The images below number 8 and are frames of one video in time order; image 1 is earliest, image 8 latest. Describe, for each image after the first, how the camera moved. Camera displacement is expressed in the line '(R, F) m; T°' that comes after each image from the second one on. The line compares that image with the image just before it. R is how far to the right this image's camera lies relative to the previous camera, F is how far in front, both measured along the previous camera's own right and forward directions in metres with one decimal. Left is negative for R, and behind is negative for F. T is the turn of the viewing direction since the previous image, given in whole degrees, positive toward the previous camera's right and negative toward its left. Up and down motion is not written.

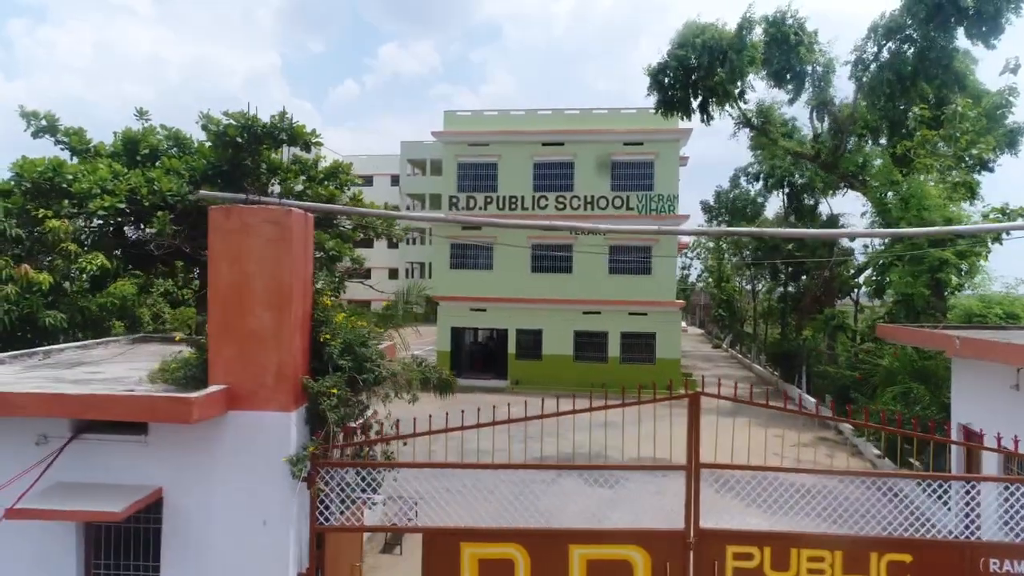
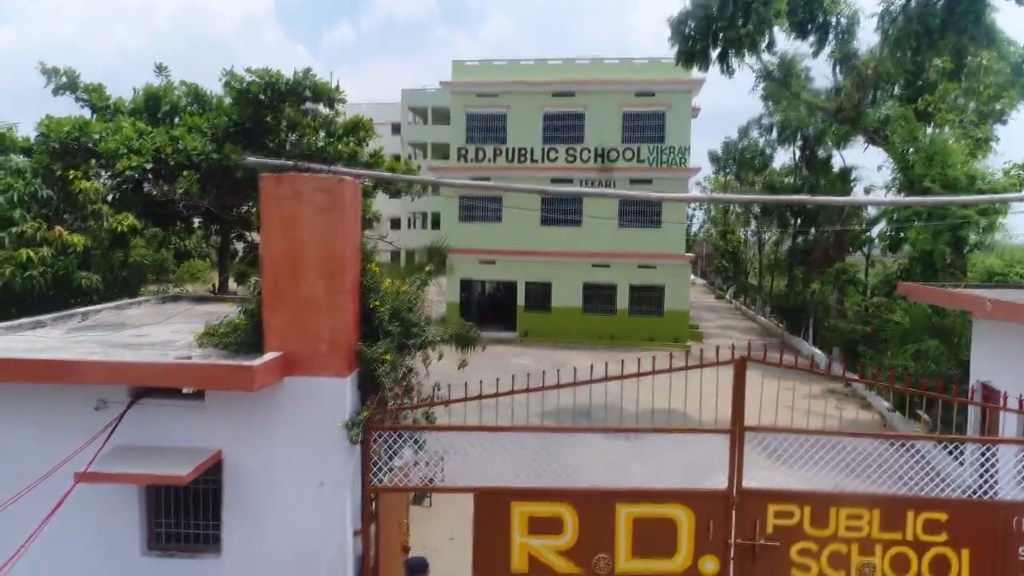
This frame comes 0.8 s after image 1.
(-0.4, 0.0) m; 0°
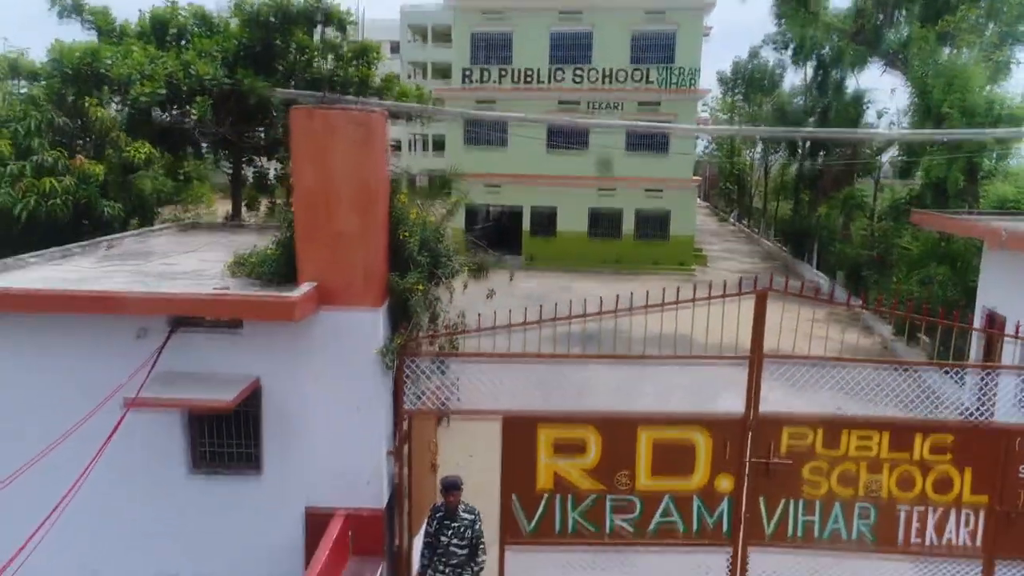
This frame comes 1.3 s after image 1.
(-0.2, -0.1) m; 0°
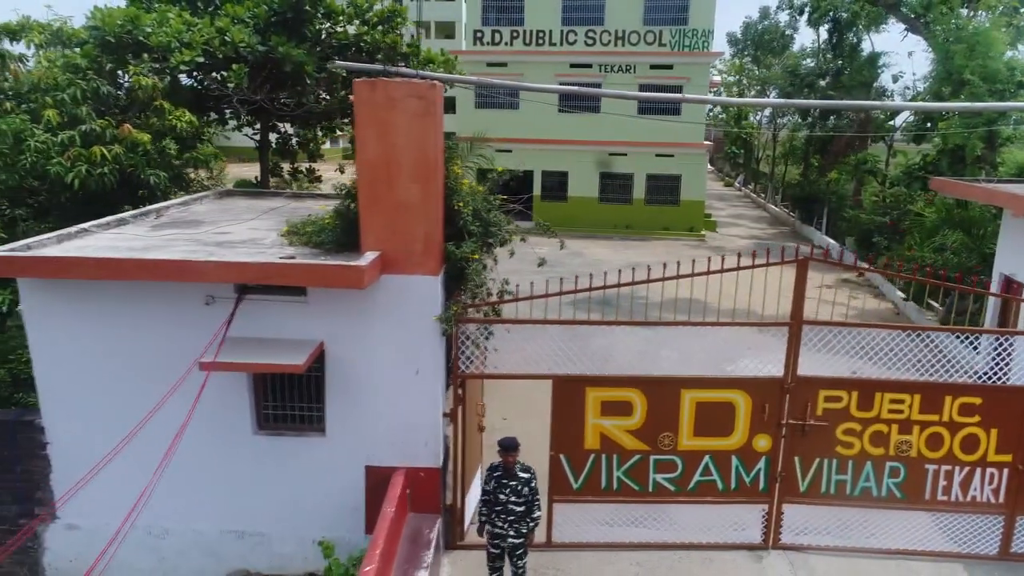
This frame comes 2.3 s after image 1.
(-0.4, -0.2) m; 0°
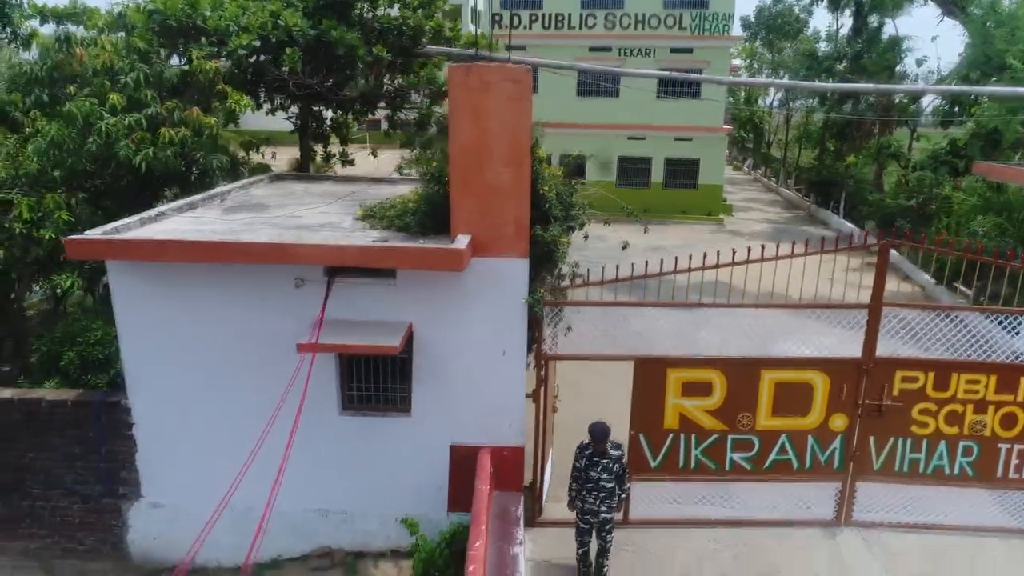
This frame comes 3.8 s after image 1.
(-0.7, -0.1) m; 0°
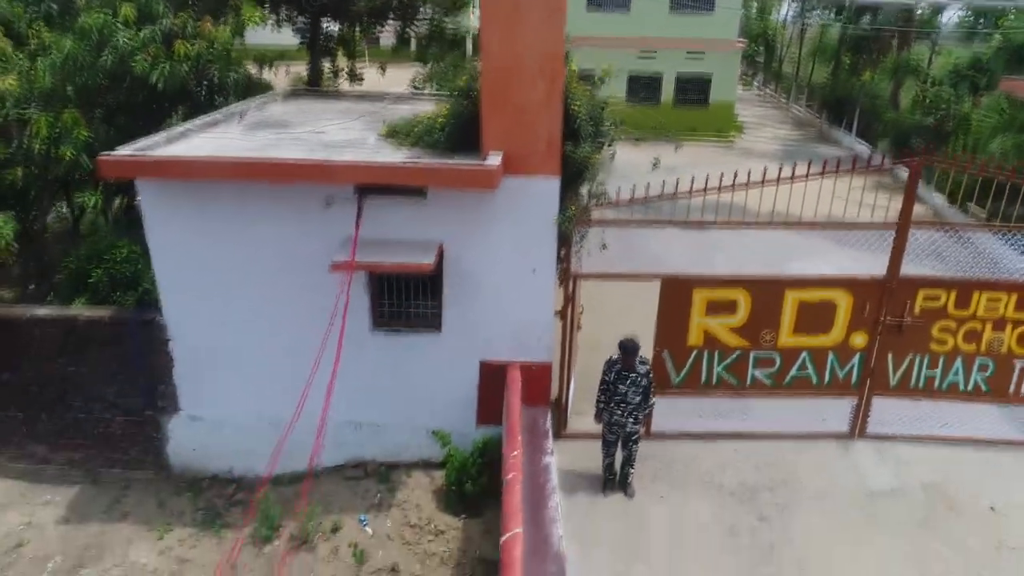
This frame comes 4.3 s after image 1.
(-0.2, 0.0) m; 0°
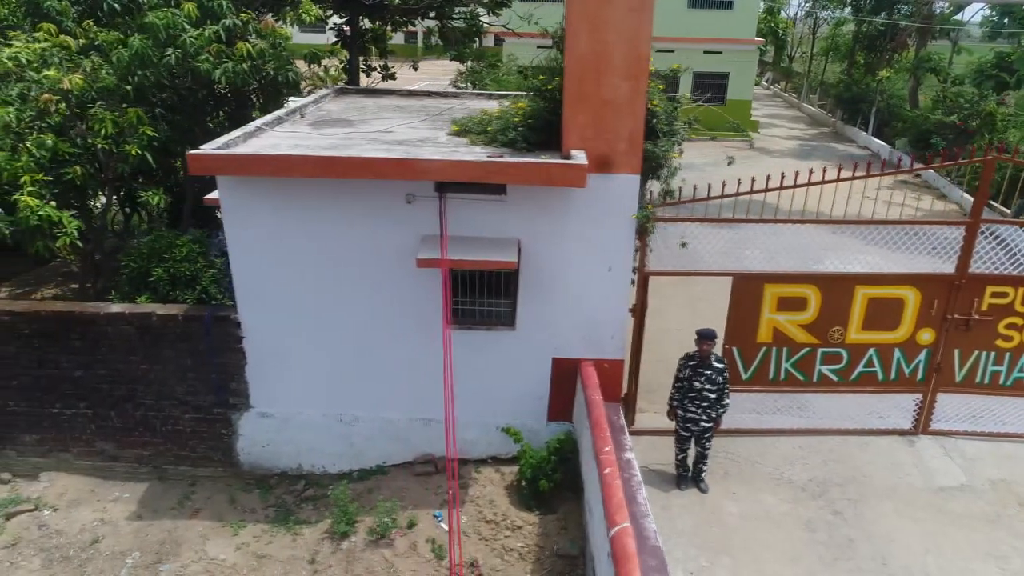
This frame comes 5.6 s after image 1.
(-0.6, 0.0) m; 0°
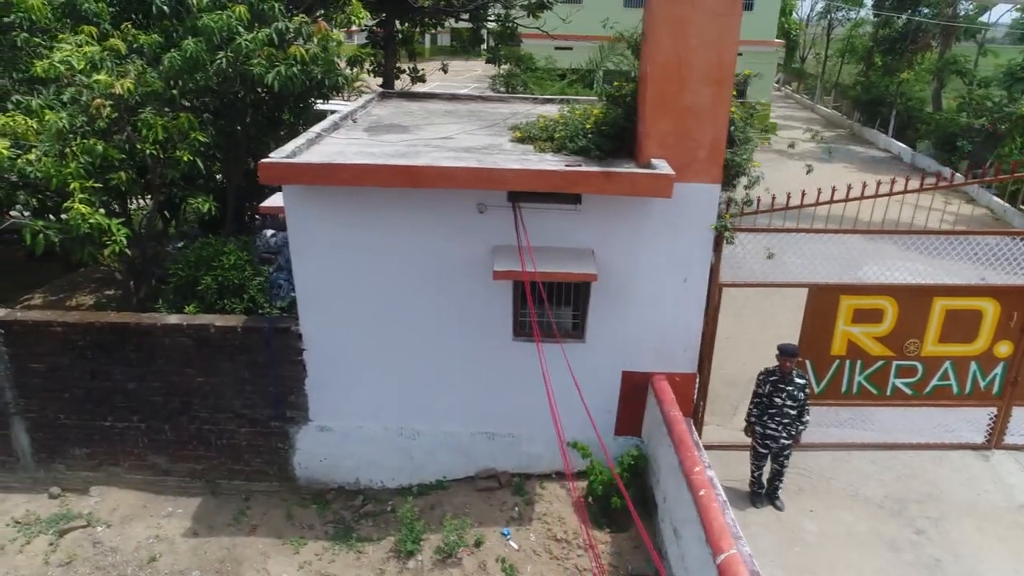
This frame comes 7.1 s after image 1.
(-0.6, +0.2) m; 0°
